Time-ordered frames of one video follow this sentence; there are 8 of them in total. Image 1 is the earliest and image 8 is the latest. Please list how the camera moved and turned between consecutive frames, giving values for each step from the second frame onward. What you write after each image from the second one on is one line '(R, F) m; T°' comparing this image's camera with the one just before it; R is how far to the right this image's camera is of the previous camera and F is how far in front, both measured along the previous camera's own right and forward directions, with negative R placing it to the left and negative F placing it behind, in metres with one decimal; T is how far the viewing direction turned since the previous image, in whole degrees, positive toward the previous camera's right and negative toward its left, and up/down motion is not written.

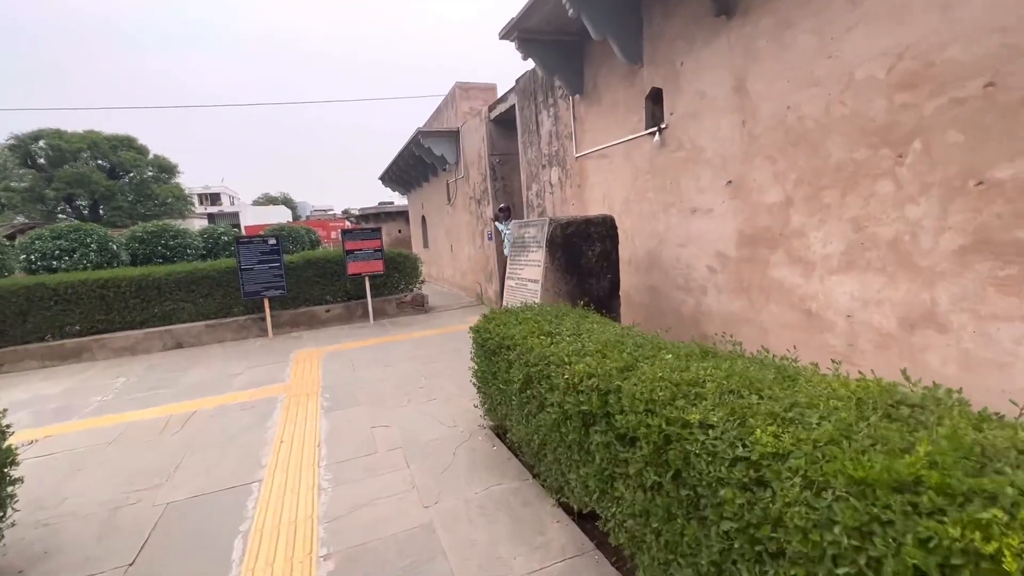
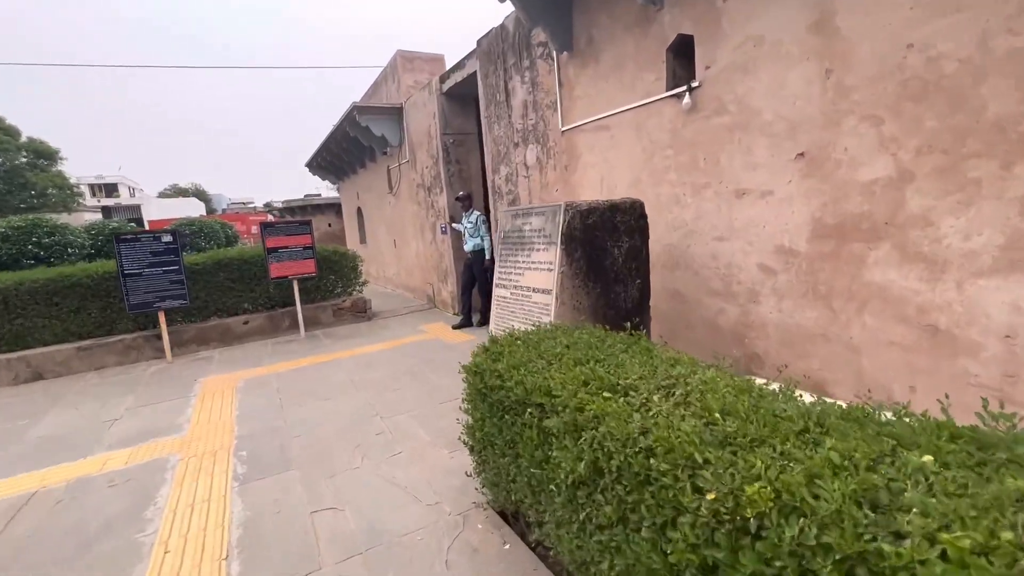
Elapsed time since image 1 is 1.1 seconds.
(-0.4, +1.3) m; +8°
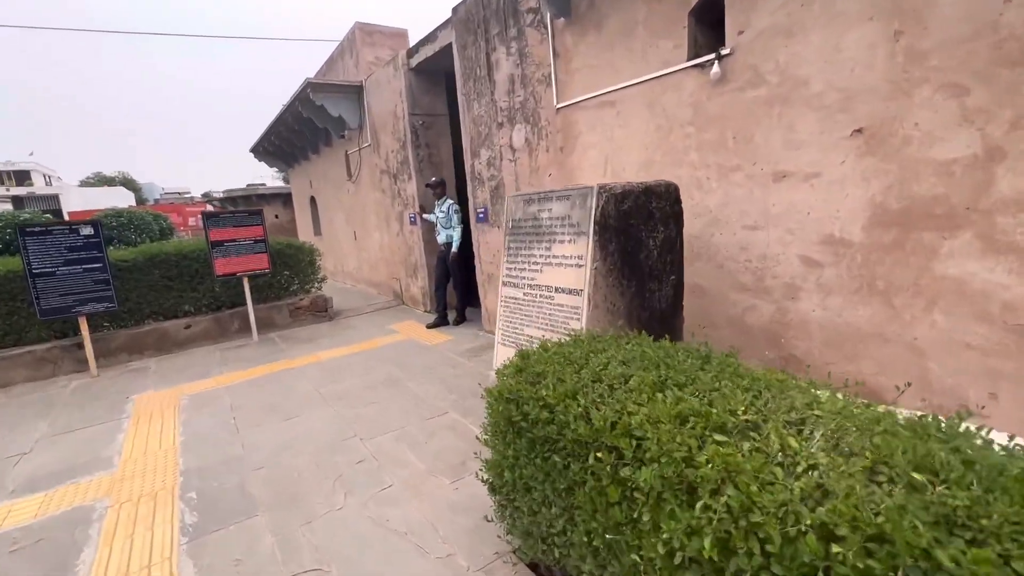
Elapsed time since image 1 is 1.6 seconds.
(-0.4, +0.6) m; +5°
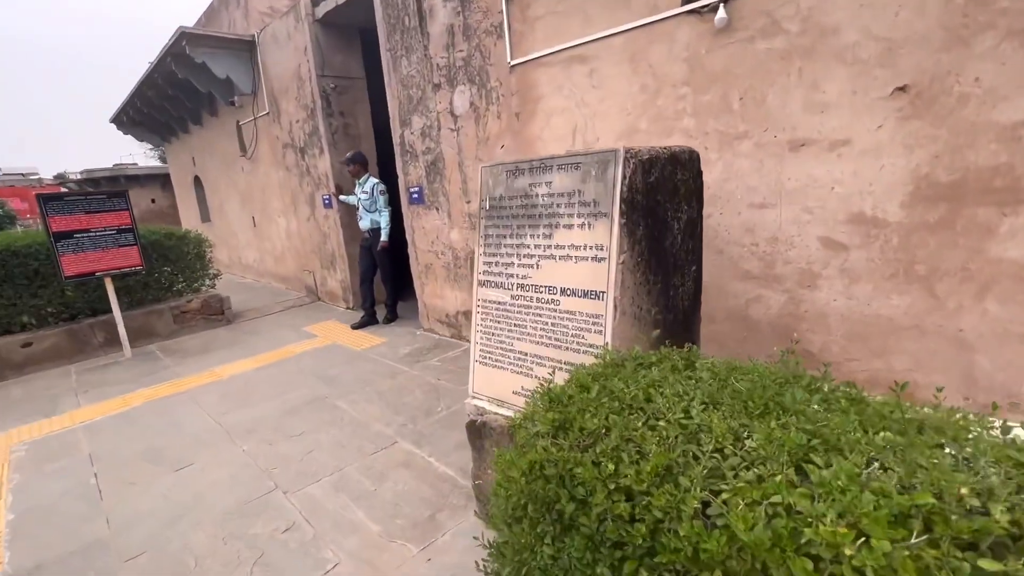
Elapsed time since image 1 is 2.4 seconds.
(-0.3, +0.8) m; +10°
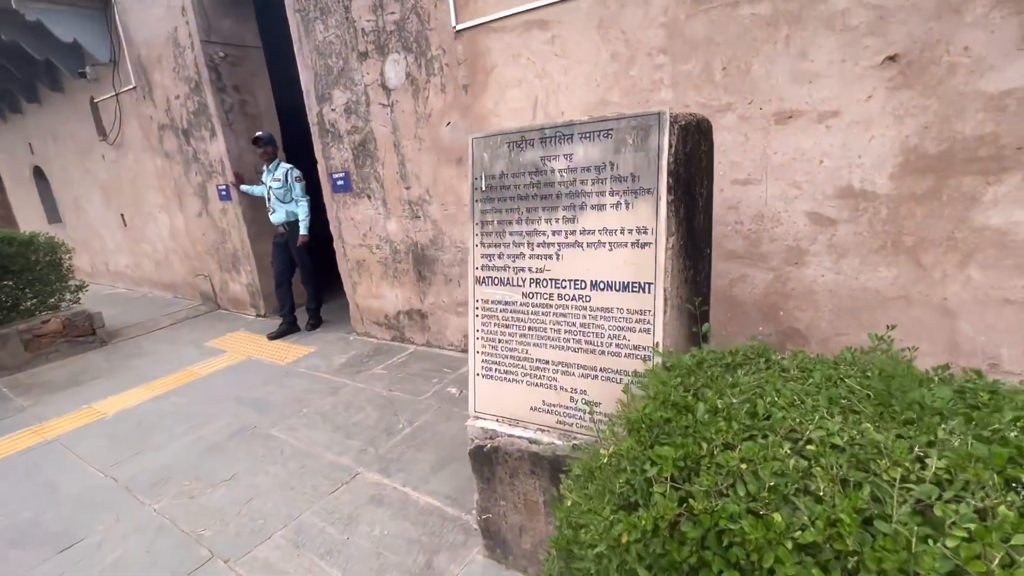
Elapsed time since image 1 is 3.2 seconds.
(-0.4, +0.4) m; +11°
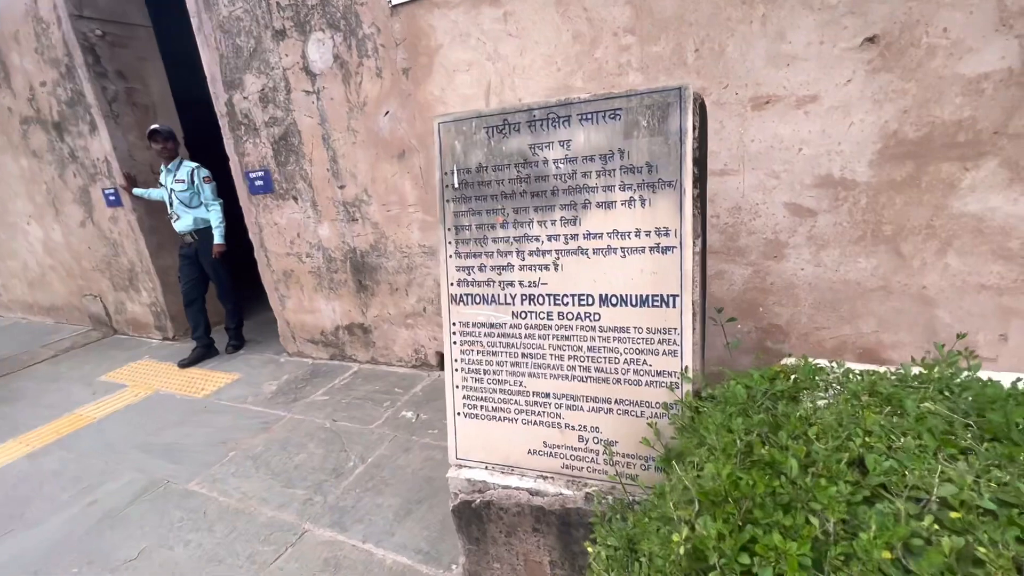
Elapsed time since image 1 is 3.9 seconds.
(-0.2, +0.4) m; +8°
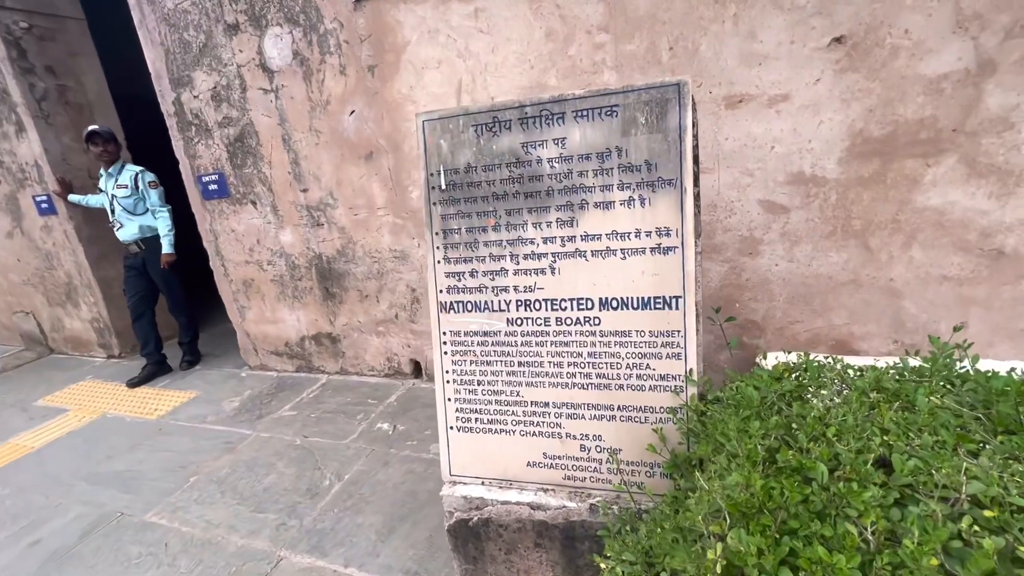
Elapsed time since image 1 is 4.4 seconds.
(-0.1, +0.1) m; +5°
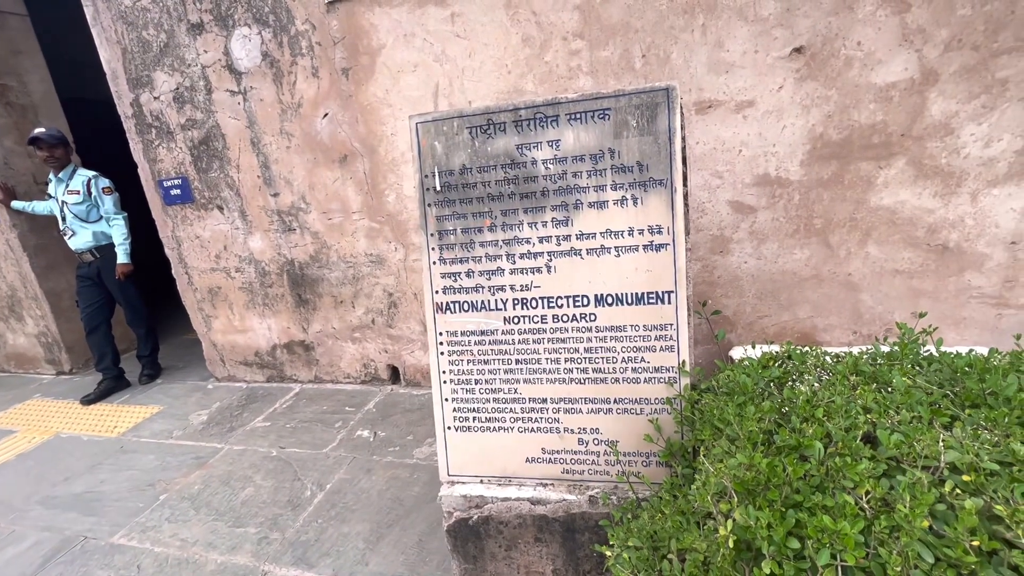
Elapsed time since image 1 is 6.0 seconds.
(-0.1, 0.0) m; +4°
